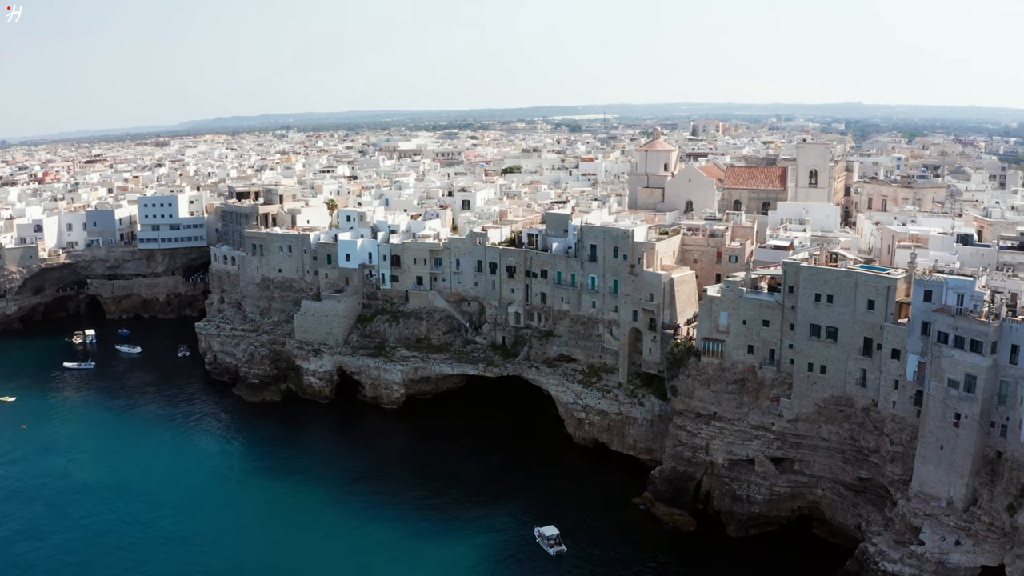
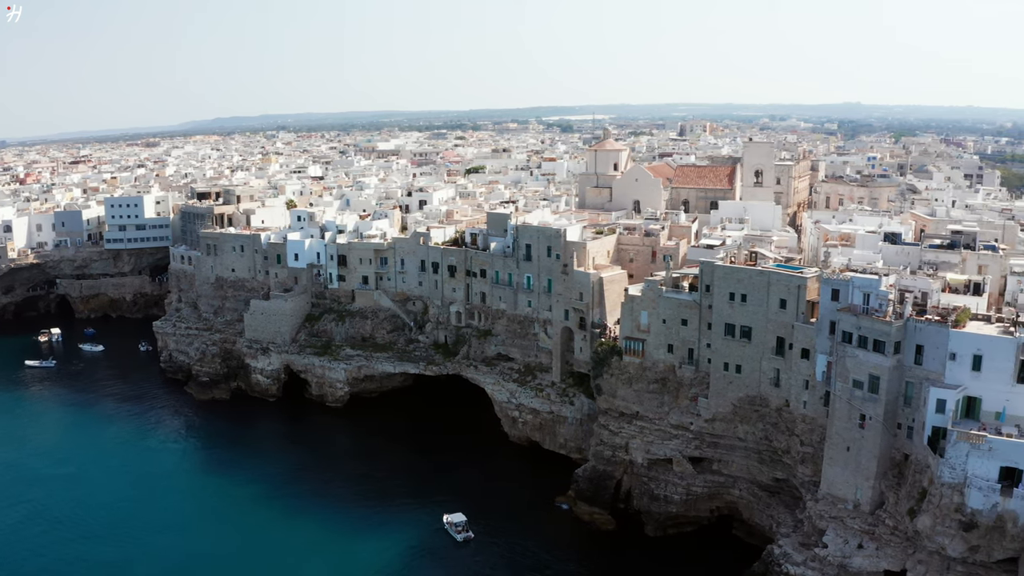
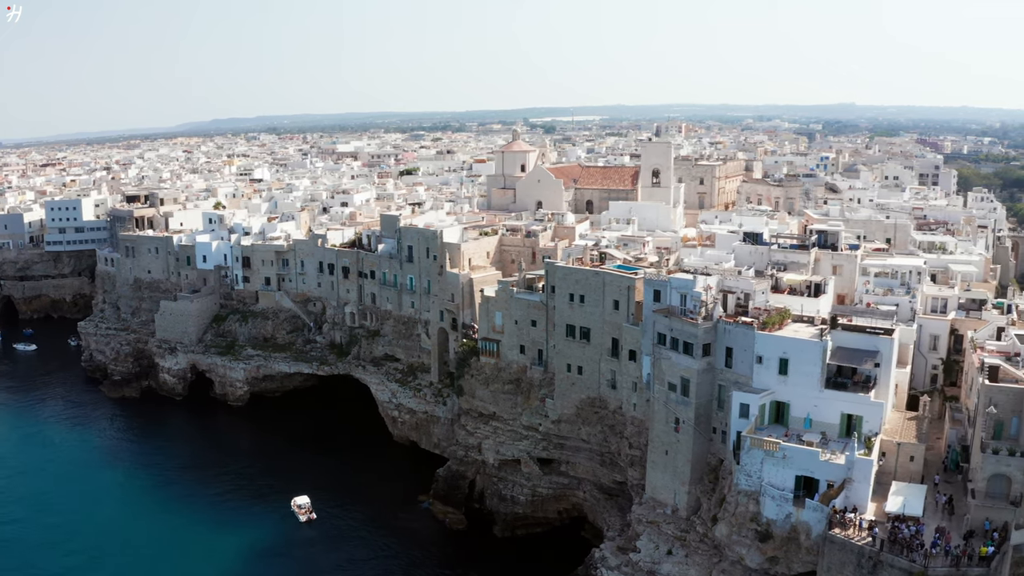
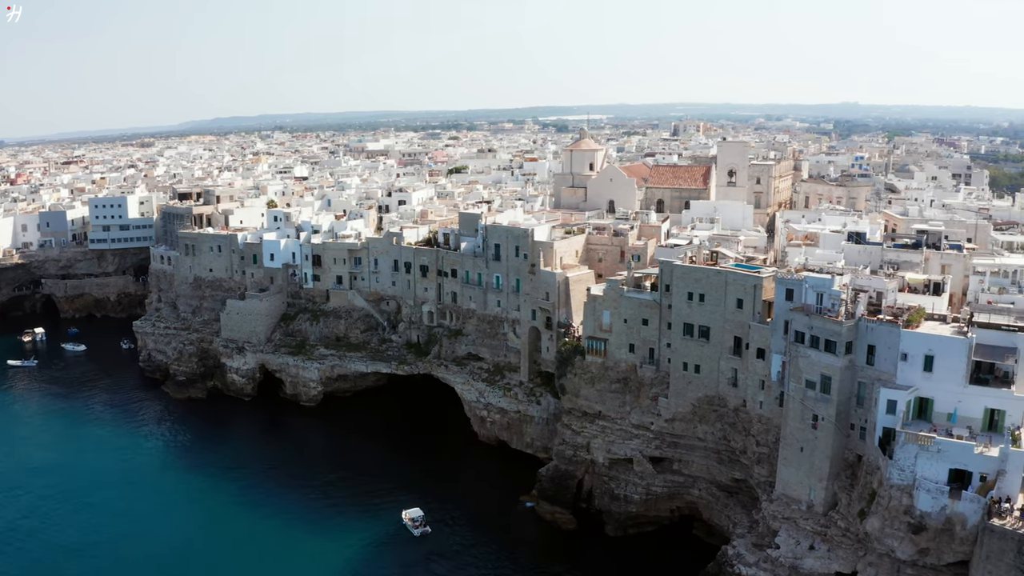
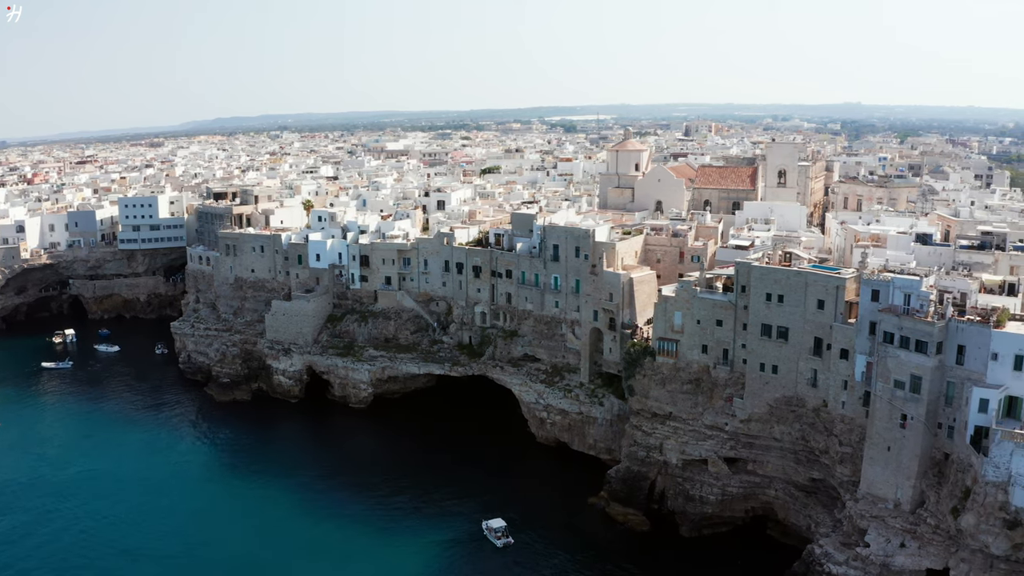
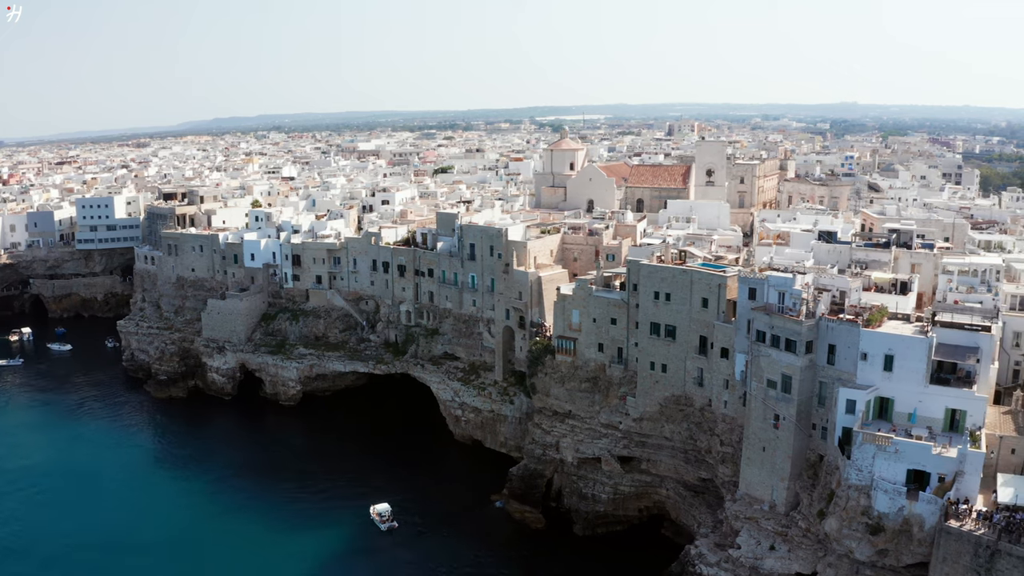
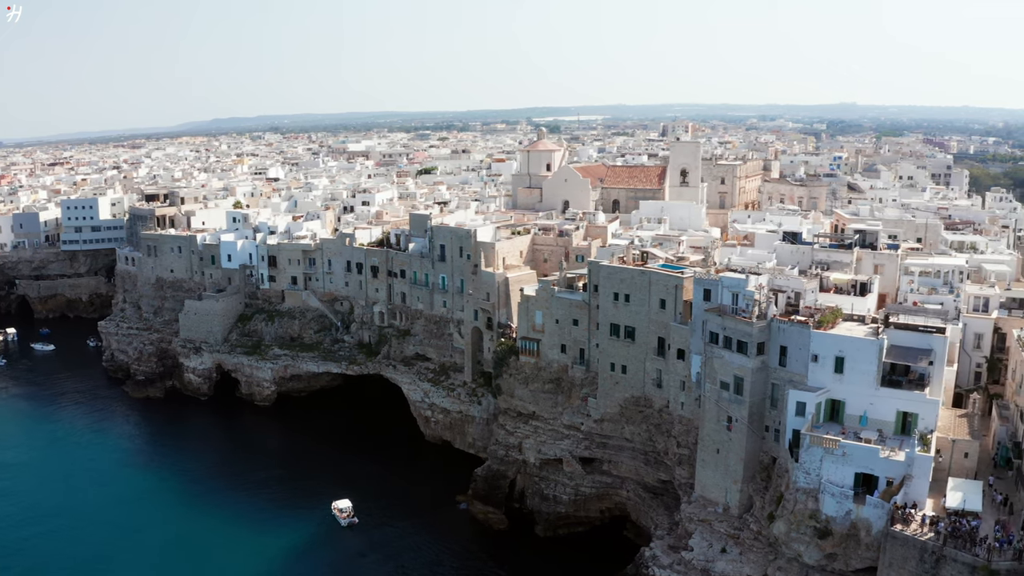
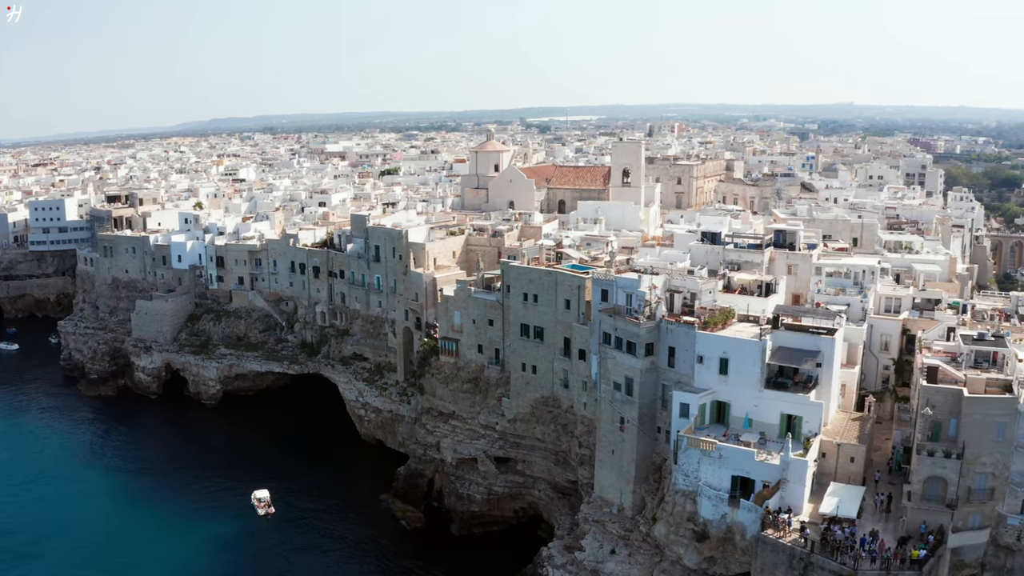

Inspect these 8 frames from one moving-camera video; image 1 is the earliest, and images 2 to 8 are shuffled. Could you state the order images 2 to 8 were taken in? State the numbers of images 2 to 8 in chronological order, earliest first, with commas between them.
5, 2, 4, 6, 7, 3, 8
